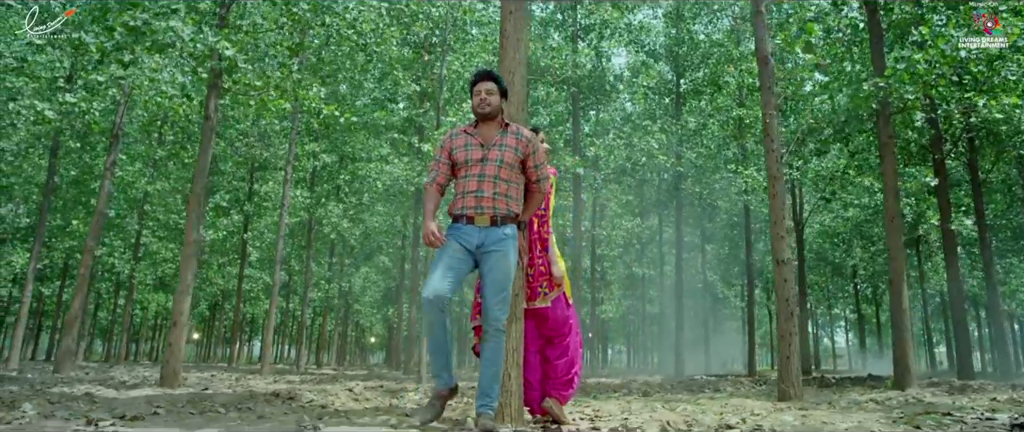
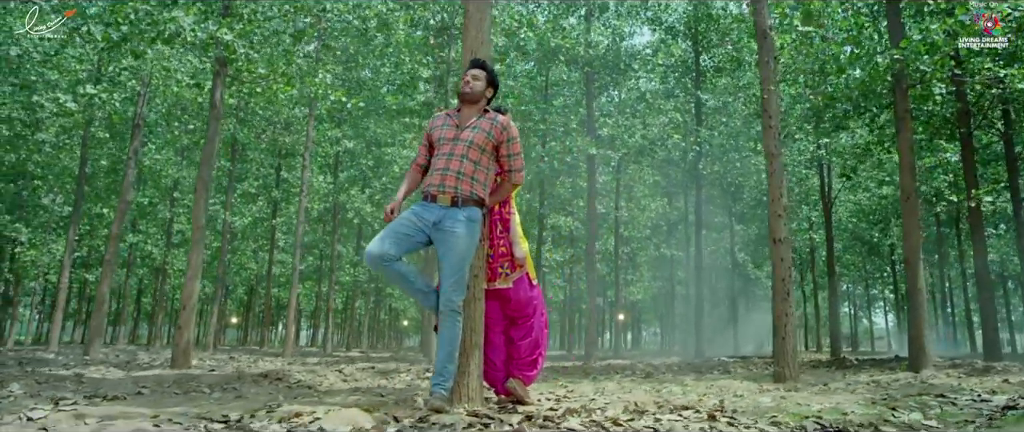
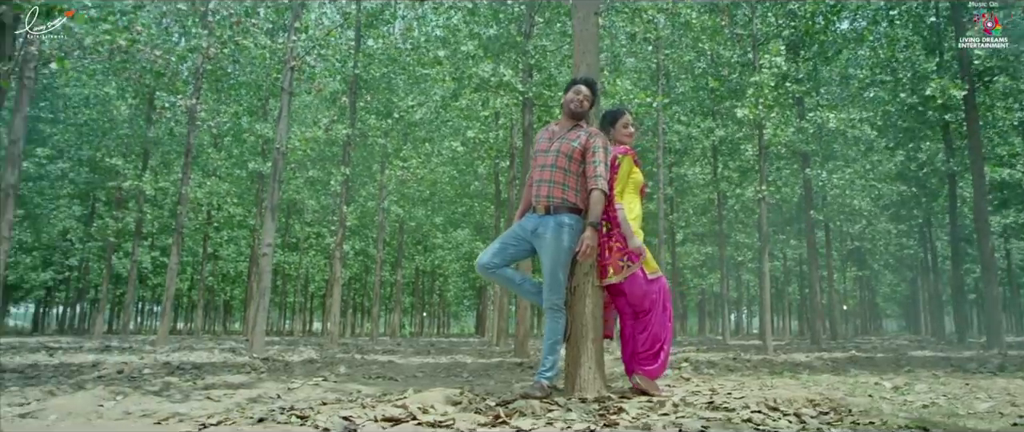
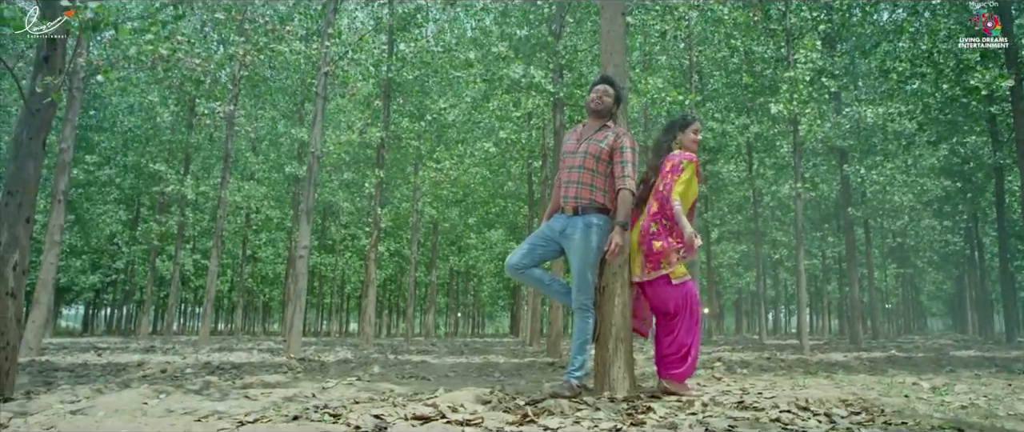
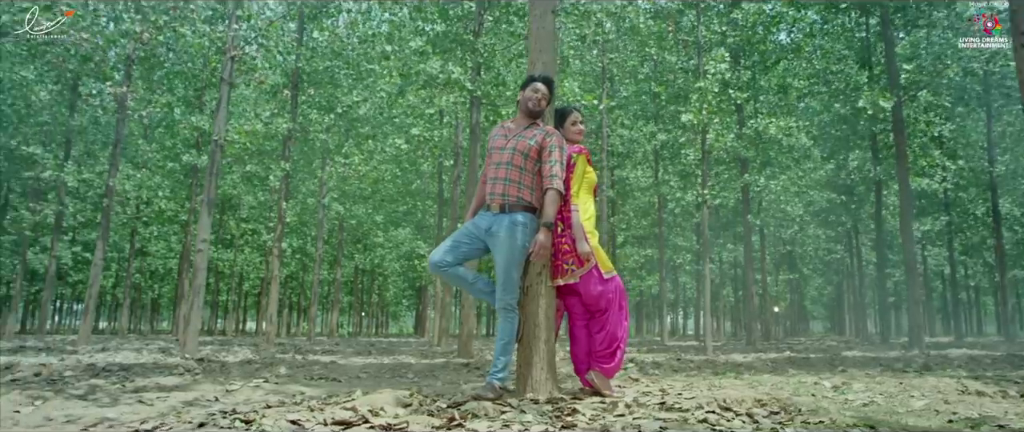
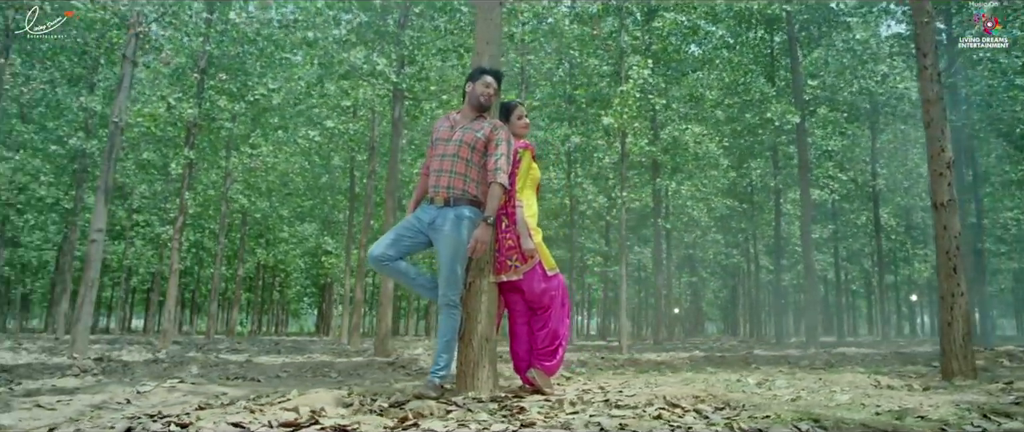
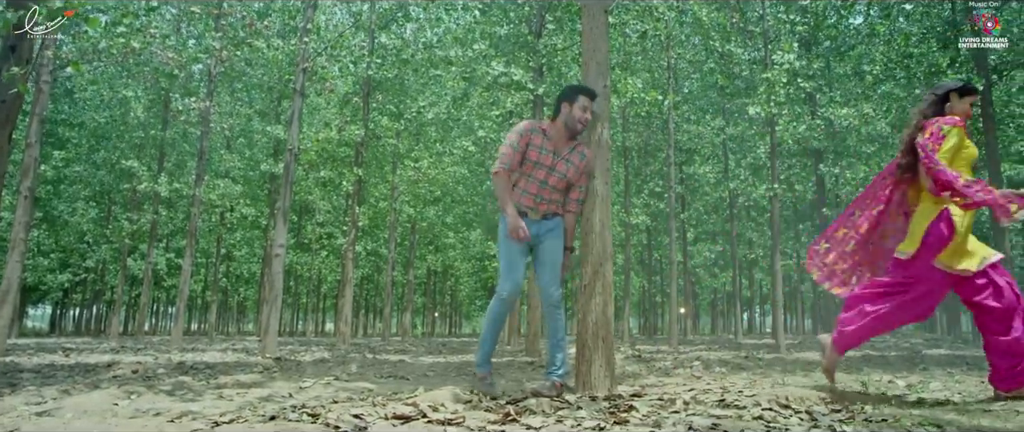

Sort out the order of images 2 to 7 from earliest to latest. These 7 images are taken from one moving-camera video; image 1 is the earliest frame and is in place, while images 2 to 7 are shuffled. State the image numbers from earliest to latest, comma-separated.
2, 6, 5, 3, 4, 7
